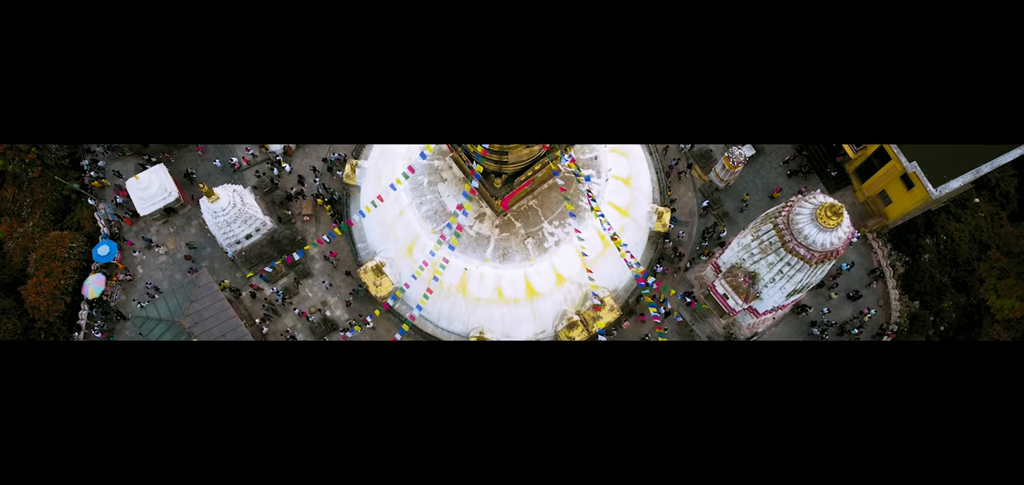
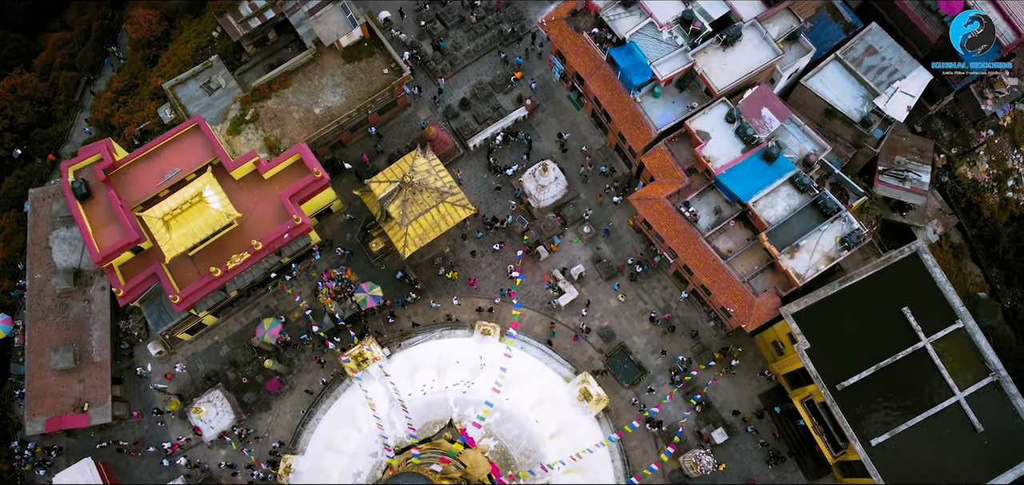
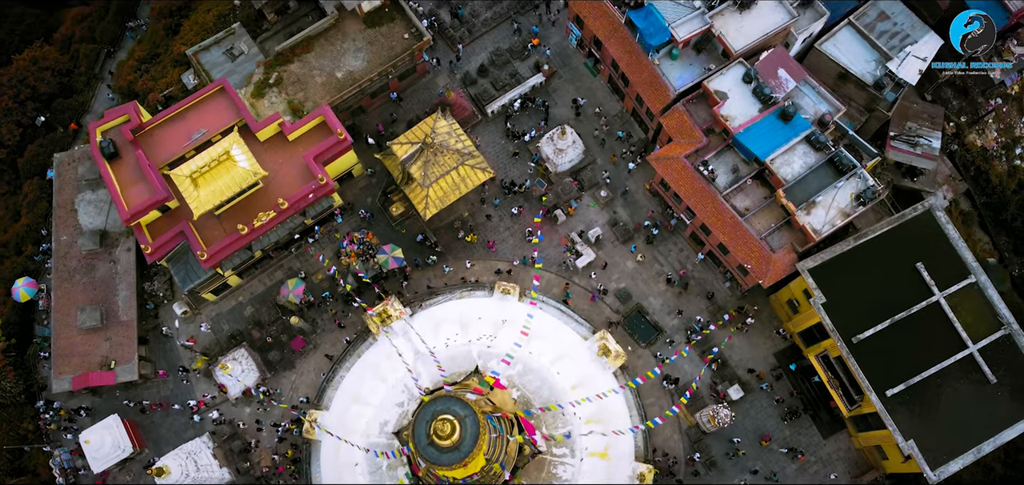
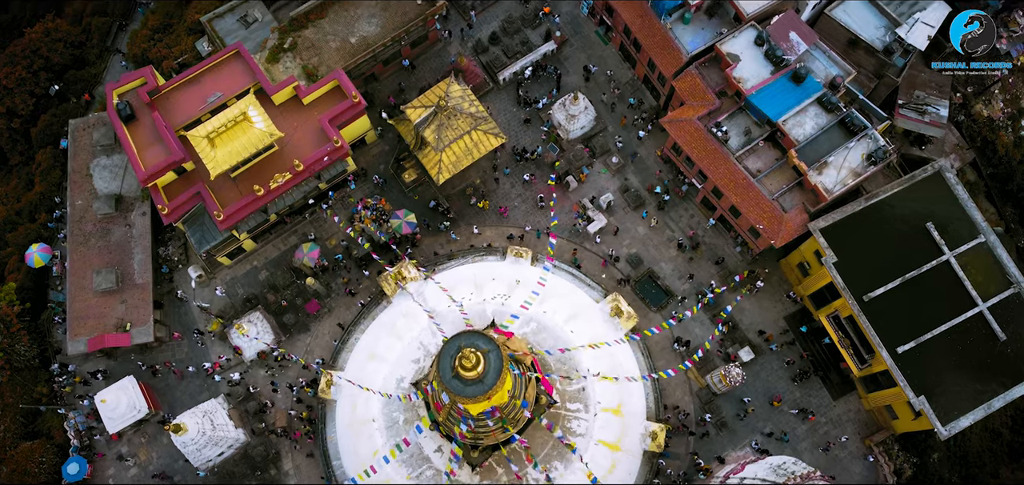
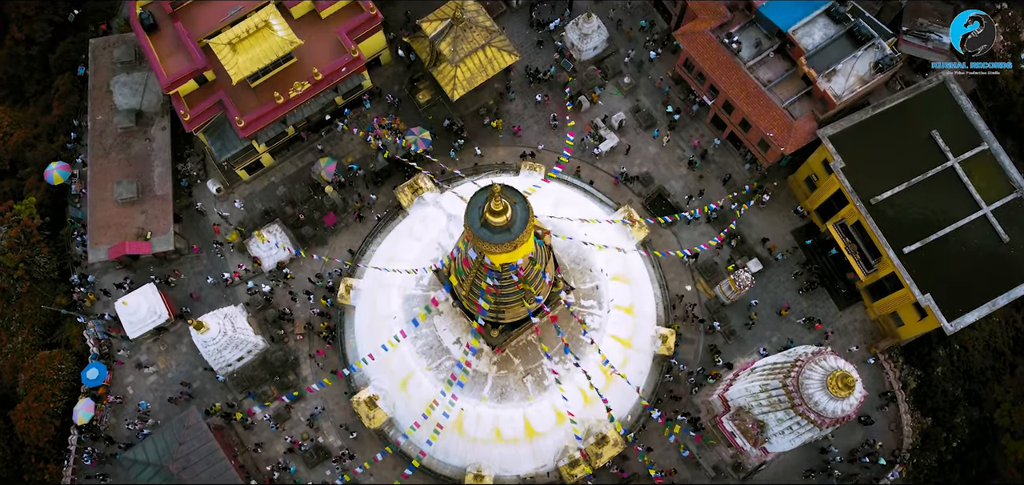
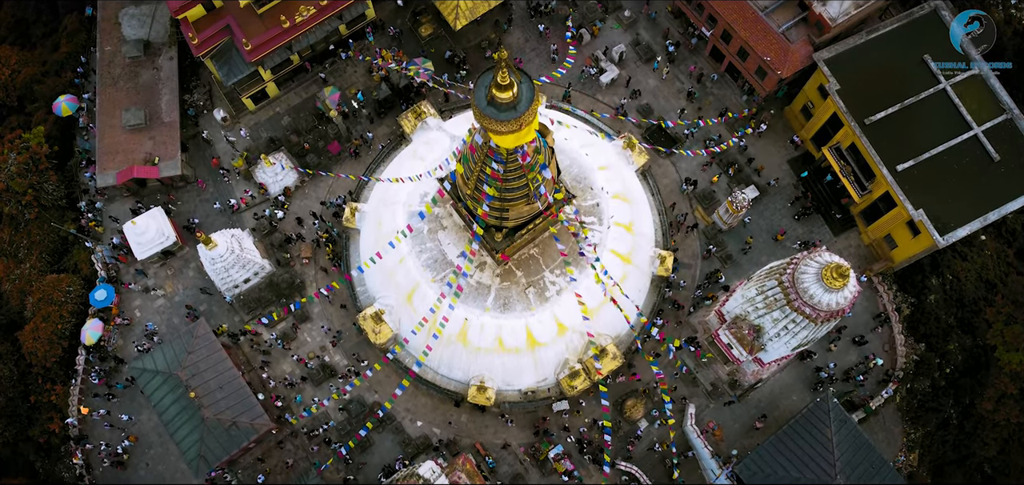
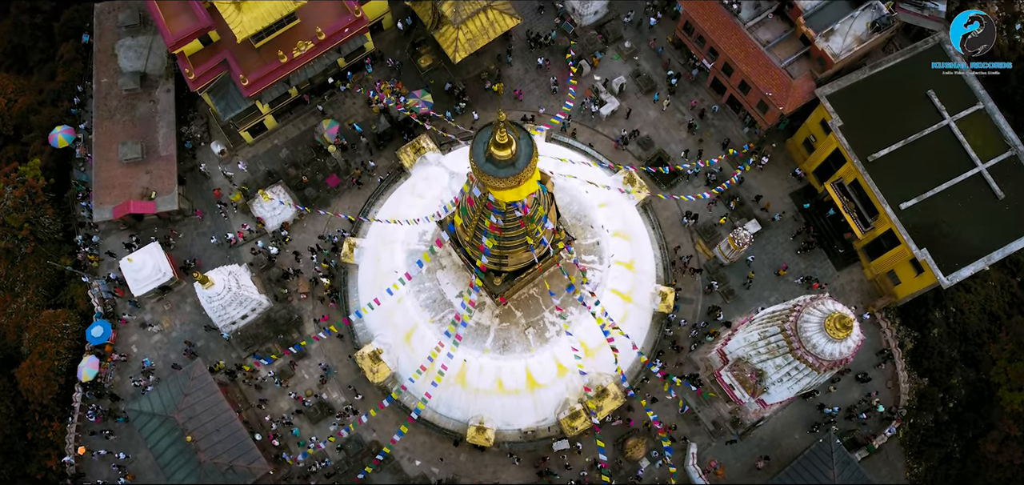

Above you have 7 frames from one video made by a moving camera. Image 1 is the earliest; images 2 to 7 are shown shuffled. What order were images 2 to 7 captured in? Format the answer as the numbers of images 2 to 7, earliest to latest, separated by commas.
6, 7, 5, 4, 3, 2
